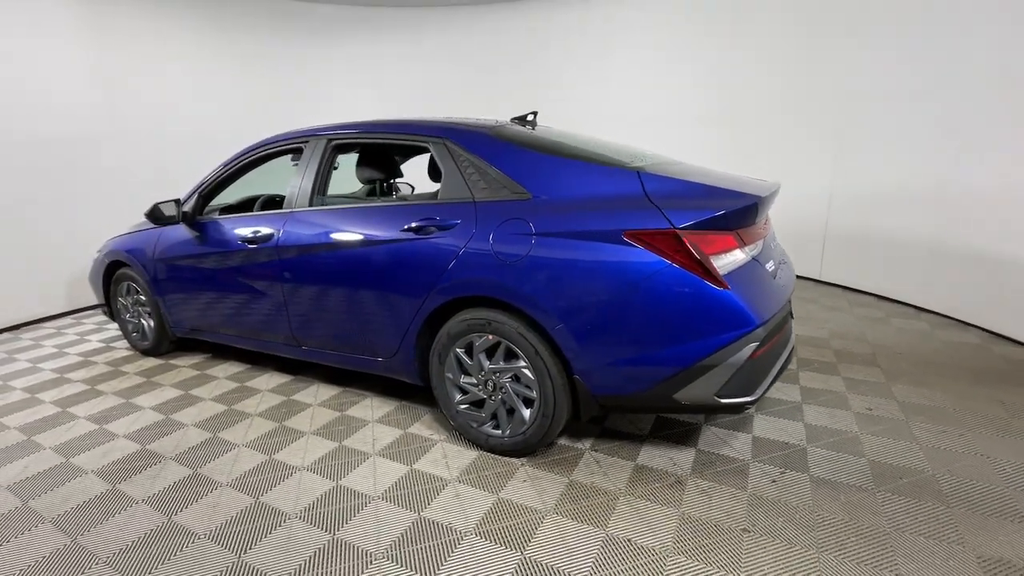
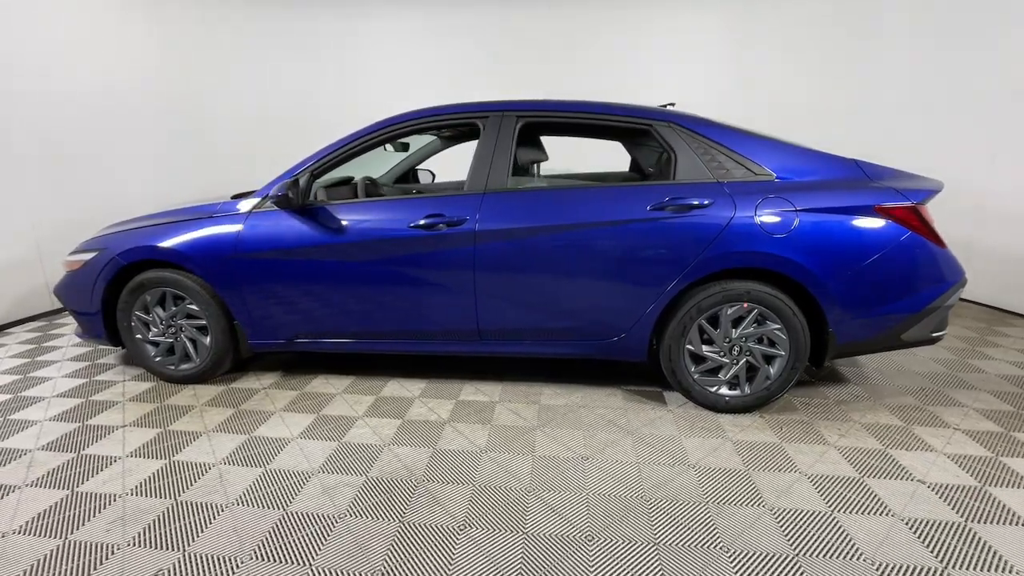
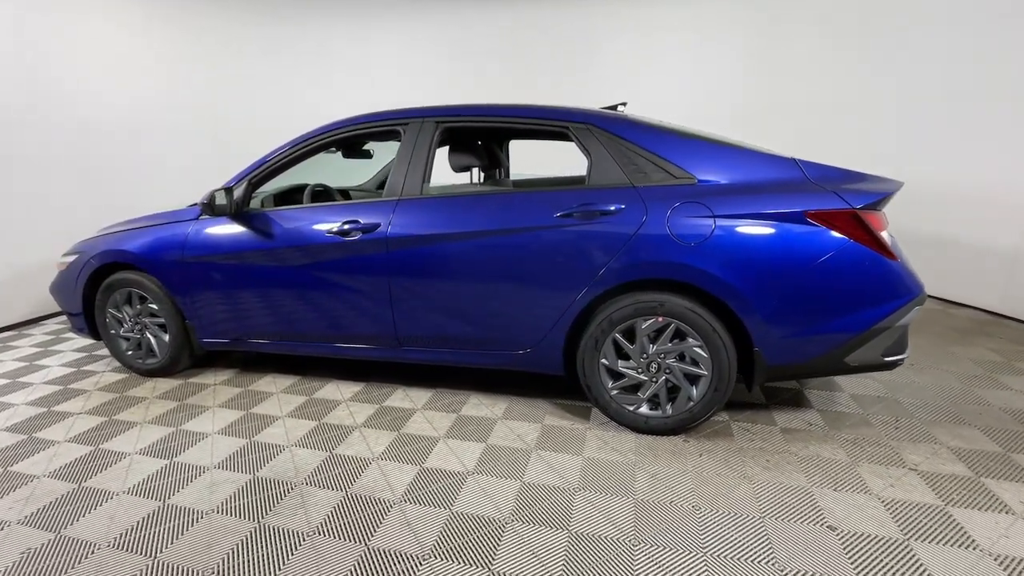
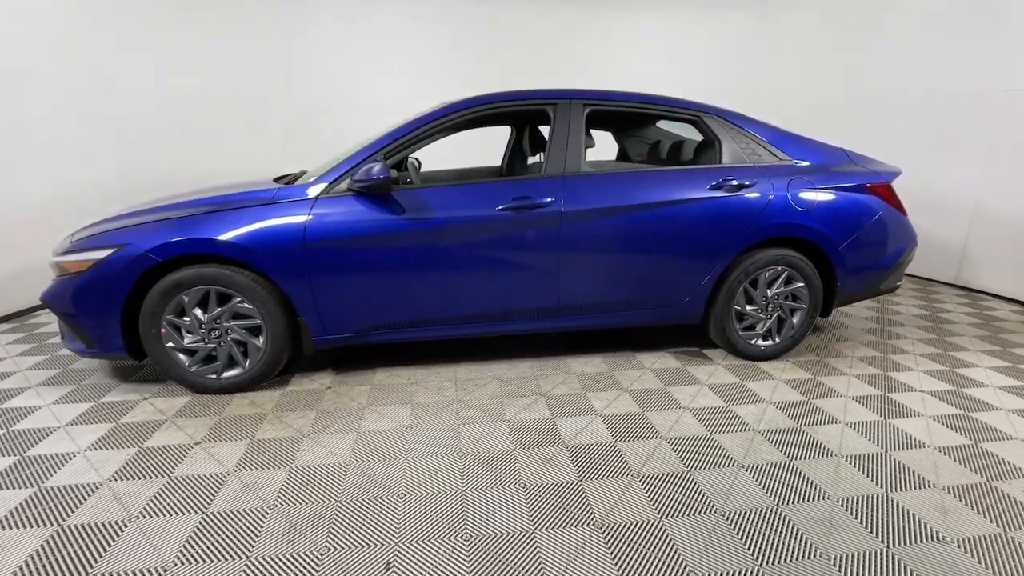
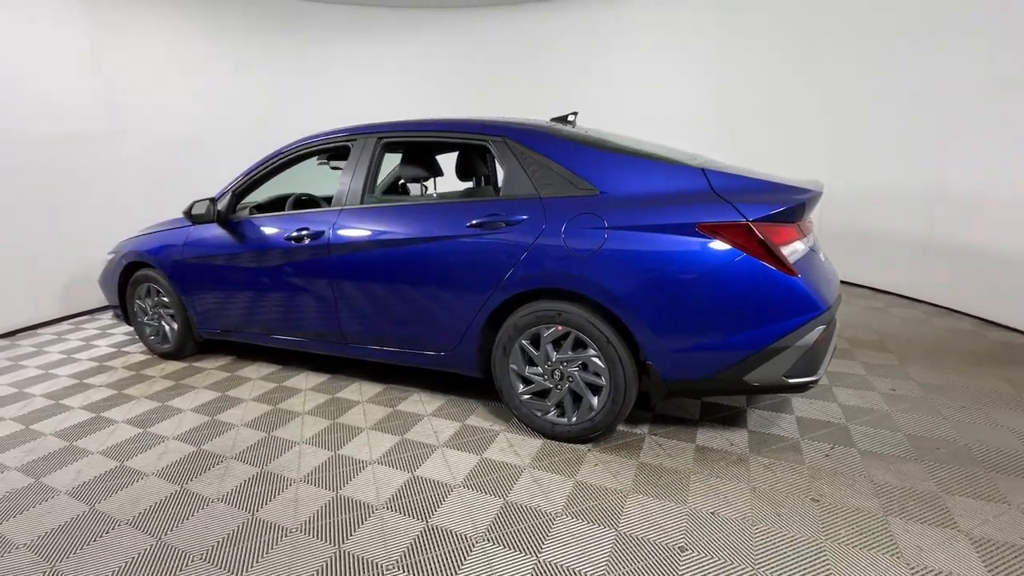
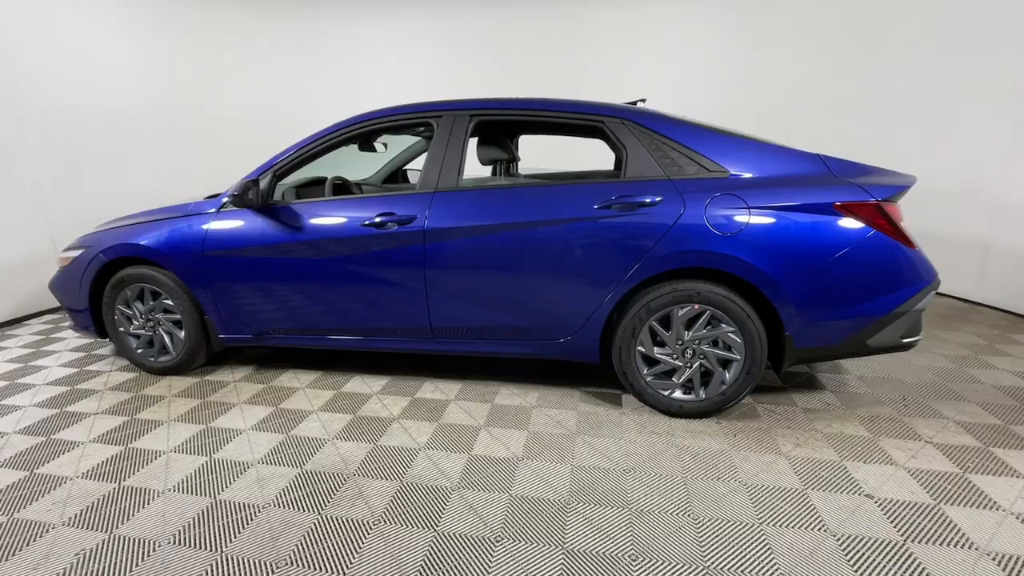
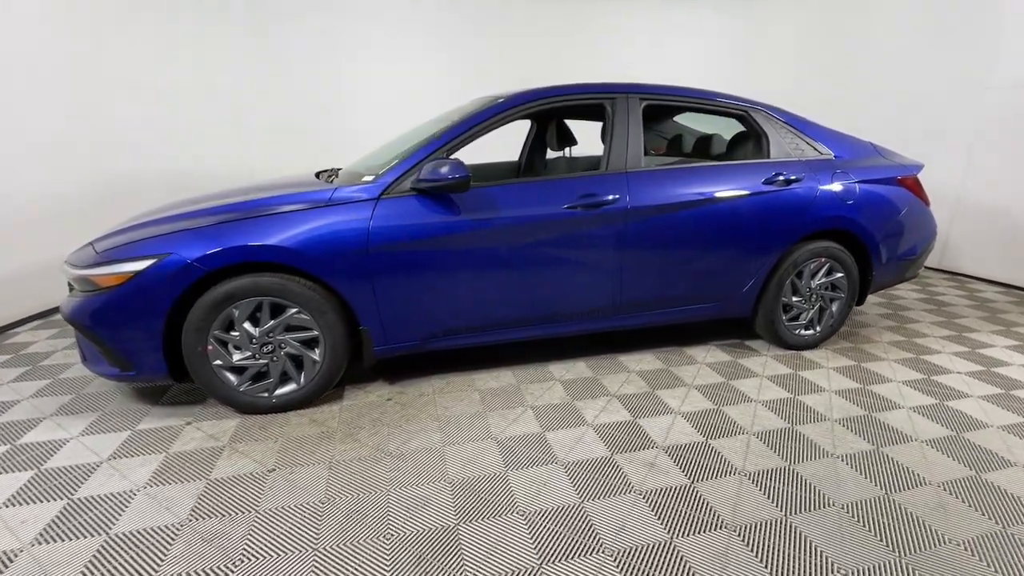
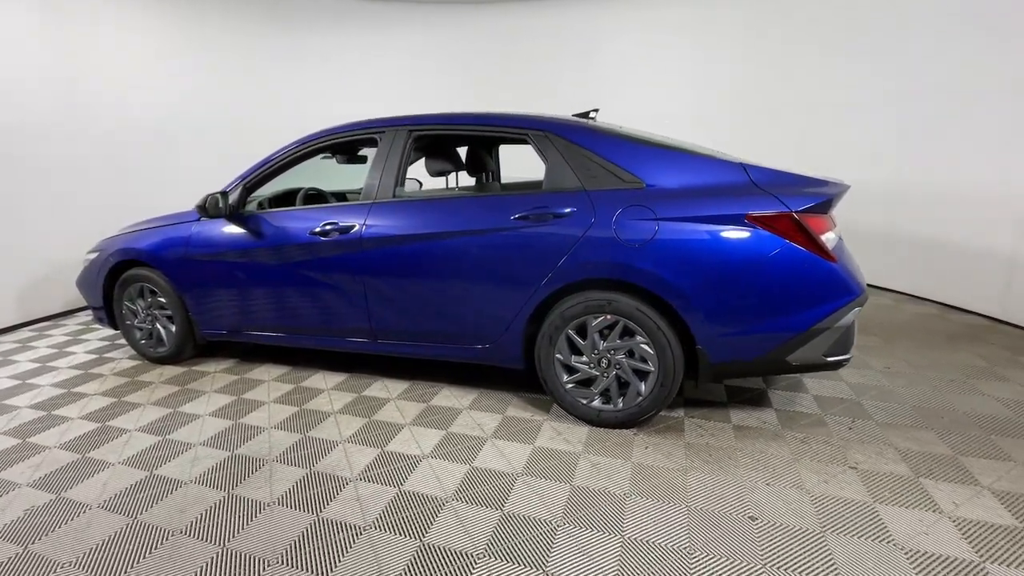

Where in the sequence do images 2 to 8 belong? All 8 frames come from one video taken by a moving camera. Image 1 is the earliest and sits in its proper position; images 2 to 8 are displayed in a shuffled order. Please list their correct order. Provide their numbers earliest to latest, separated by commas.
5, 8, 3, 6, 2, 4, 7
